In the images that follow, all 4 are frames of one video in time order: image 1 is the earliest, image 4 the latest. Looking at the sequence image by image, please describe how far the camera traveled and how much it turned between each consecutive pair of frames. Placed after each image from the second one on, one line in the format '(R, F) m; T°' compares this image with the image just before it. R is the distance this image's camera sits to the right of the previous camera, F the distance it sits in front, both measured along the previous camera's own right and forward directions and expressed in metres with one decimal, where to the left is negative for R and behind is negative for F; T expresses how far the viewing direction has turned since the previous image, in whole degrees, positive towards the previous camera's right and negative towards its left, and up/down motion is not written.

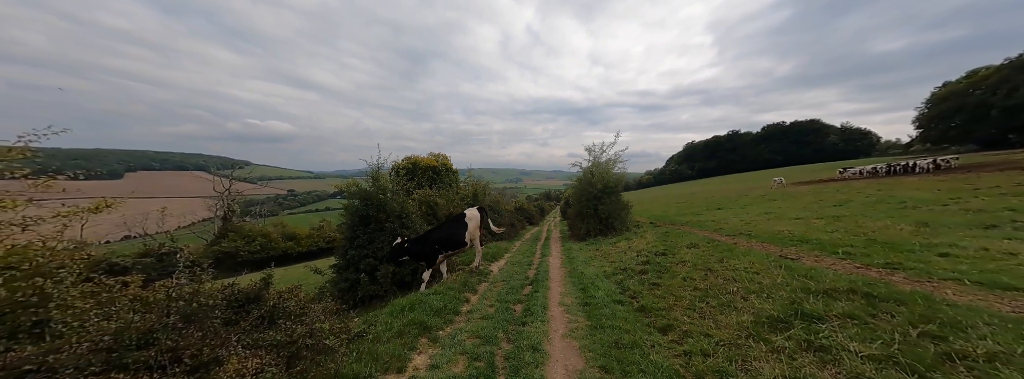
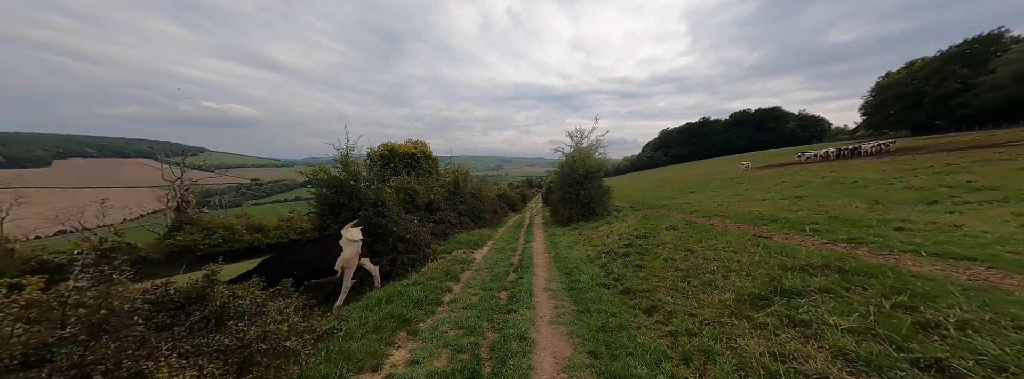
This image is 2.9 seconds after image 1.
(-0.1, +0.3) m; +4°
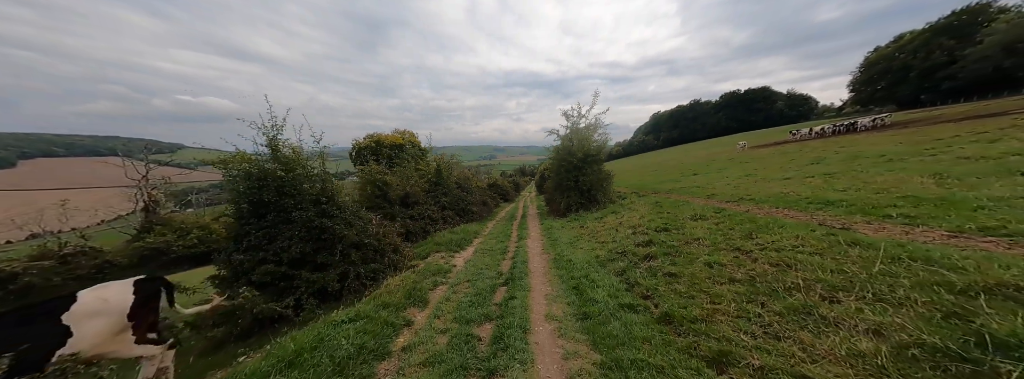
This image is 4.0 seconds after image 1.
(+0.2, +2.4) m; +1°
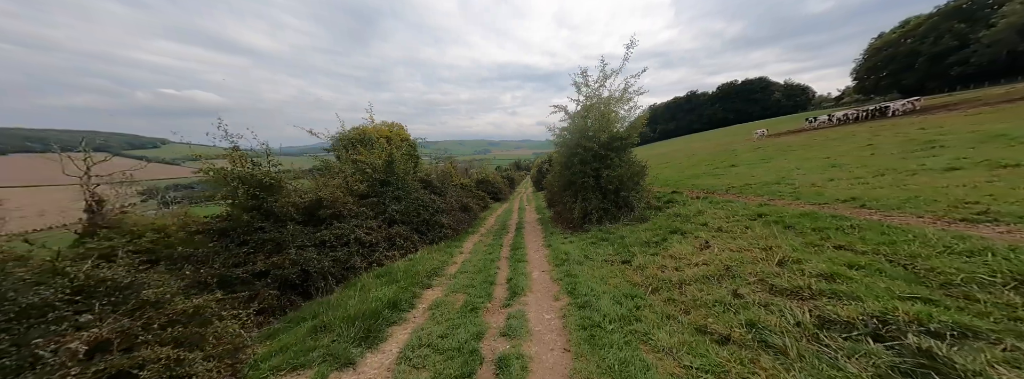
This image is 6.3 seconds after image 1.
(+0.3, +6.6) m; +1°
